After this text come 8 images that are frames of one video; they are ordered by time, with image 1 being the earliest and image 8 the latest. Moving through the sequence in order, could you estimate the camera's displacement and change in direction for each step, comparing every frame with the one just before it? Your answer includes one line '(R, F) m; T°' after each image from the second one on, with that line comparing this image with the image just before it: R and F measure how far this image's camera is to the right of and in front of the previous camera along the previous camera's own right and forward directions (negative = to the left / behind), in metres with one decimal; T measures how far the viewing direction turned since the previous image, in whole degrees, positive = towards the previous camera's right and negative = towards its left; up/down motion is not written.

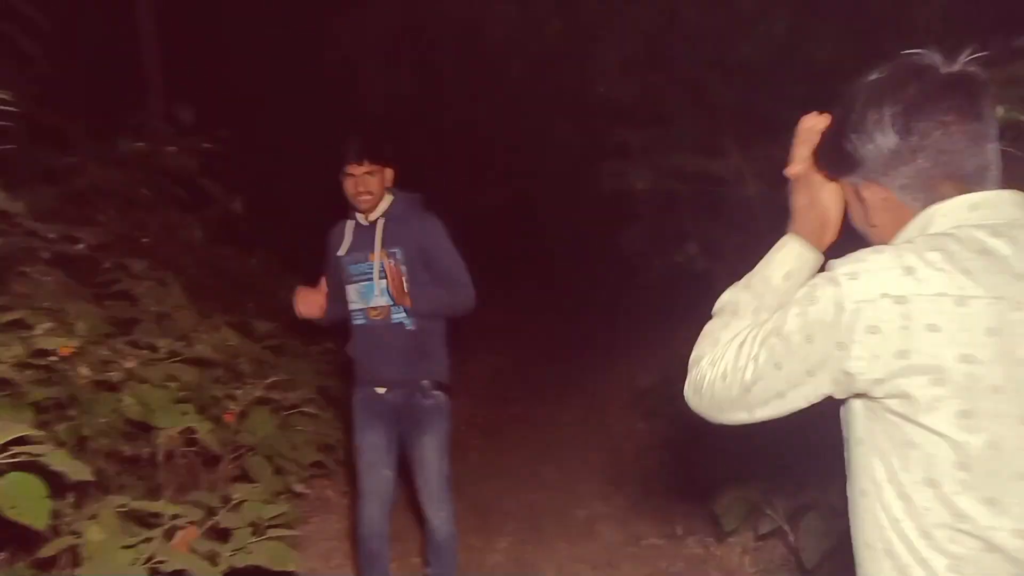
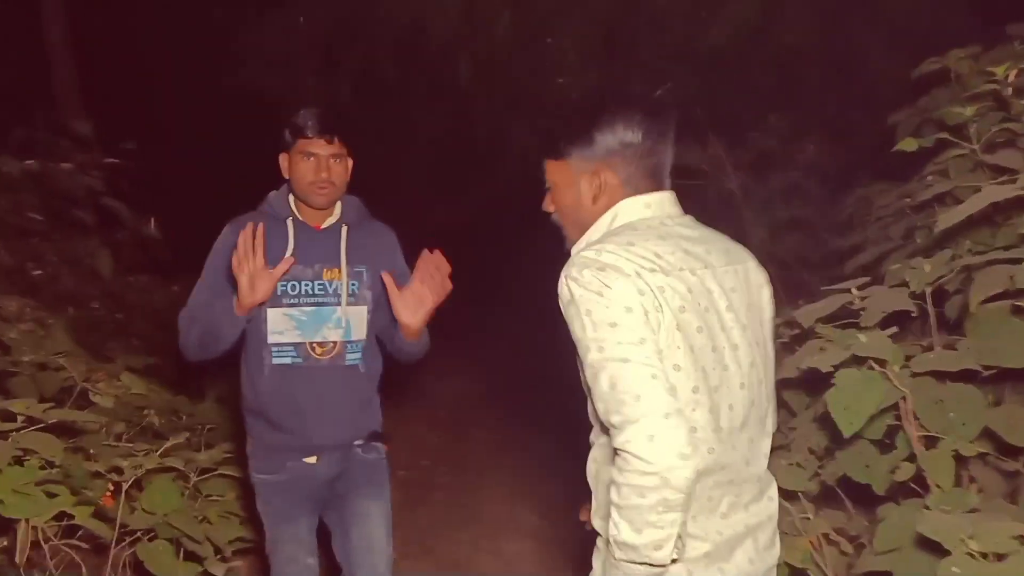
(0.0, +0.9) m; +2°
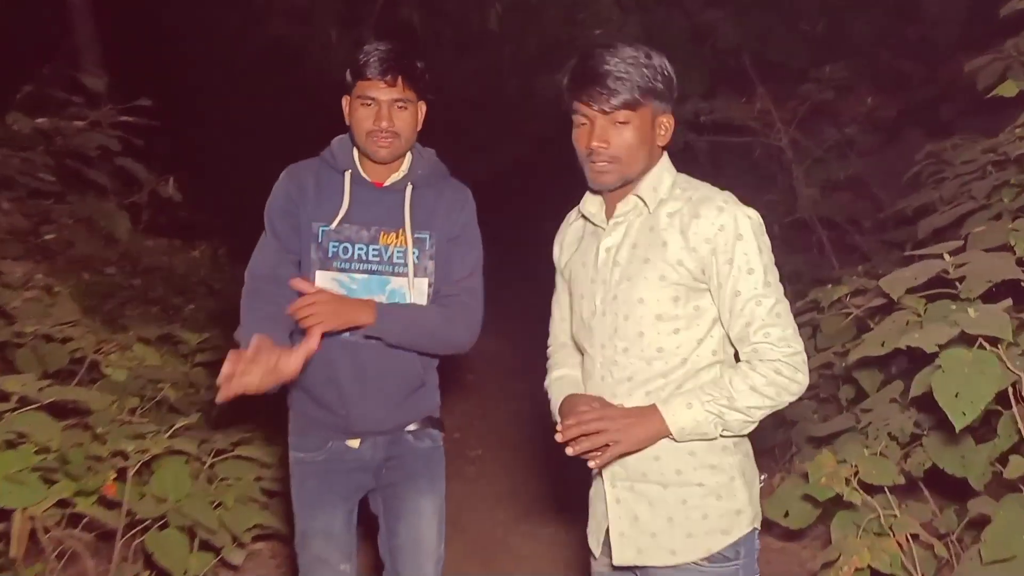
(0.0, +0.4) m; -2°
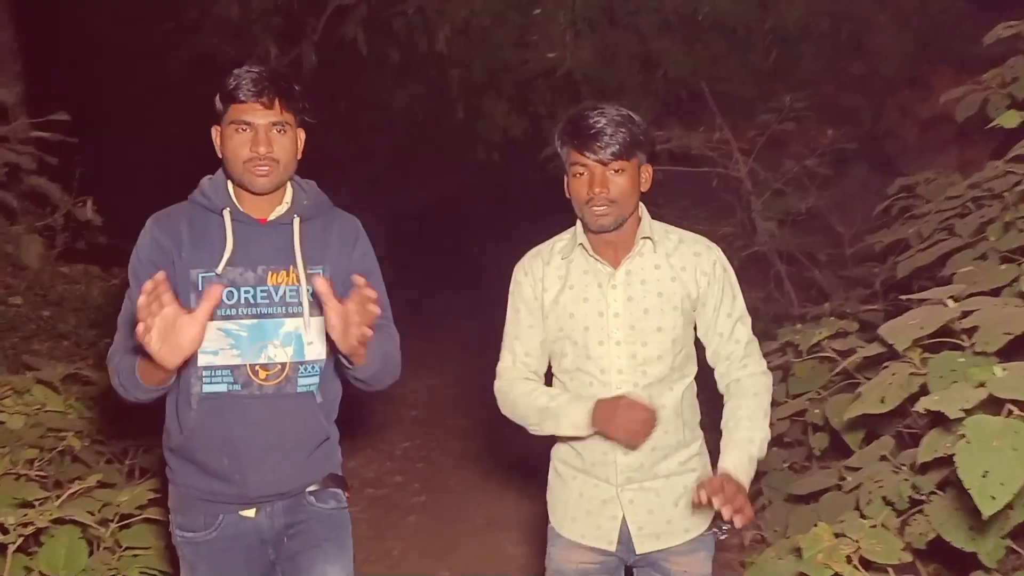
(0.0, +0.4) m; +3°
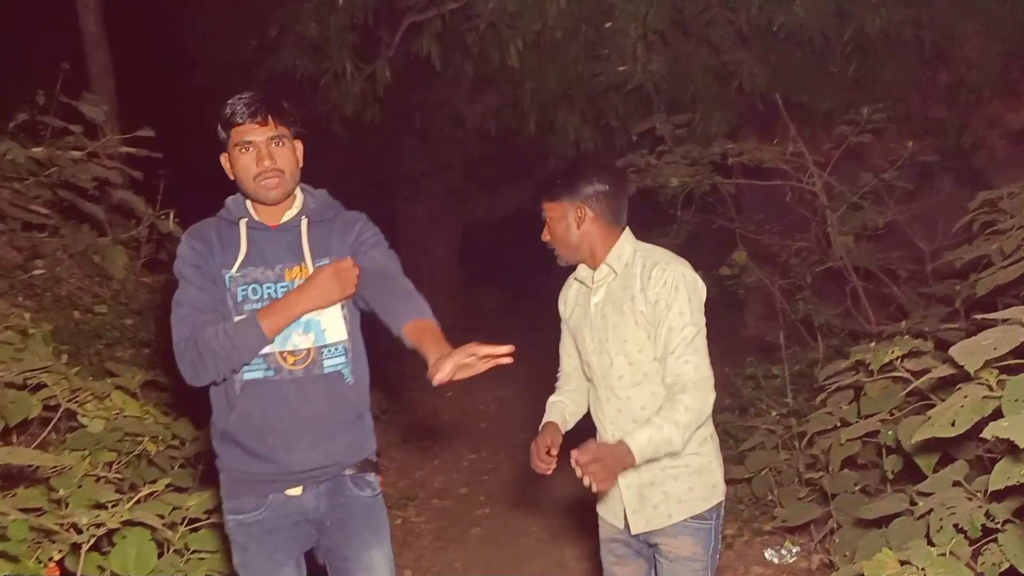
(+0.1, 0.0) m; -5°
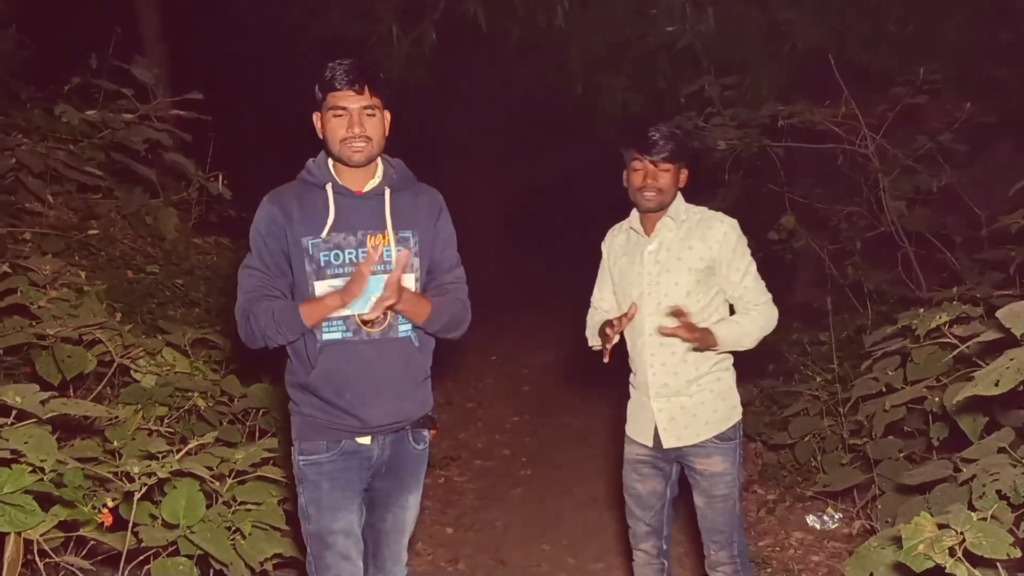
(0.0, 0.0) m; -3°
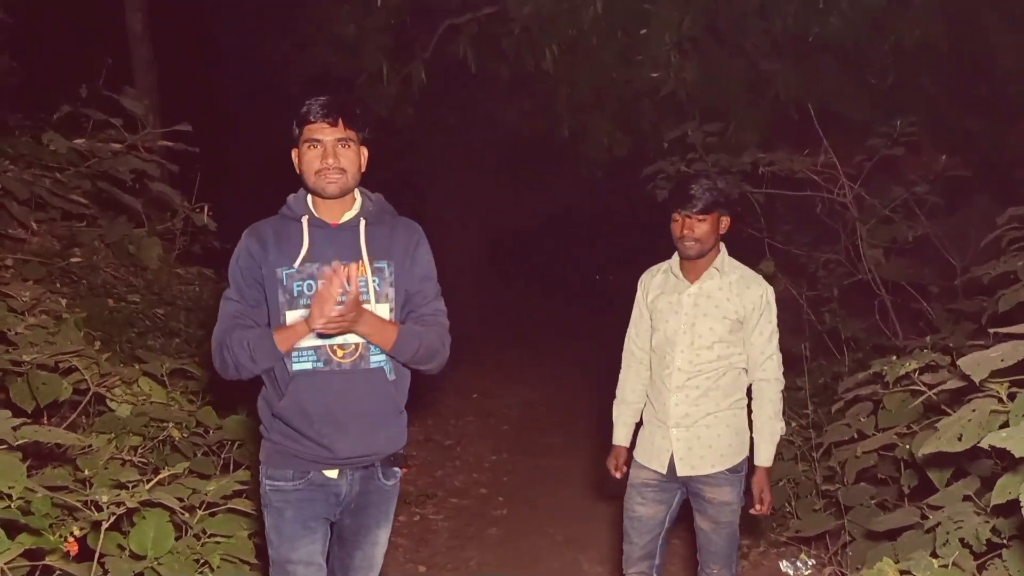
(0.0, 0.0) m; +1°
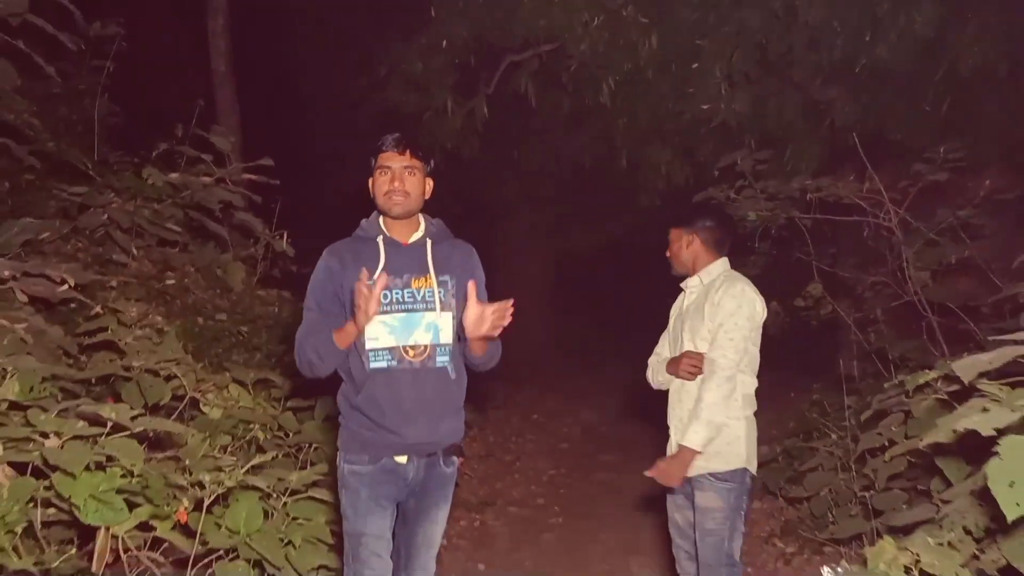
(+0.1, -0.4) m; -4°
